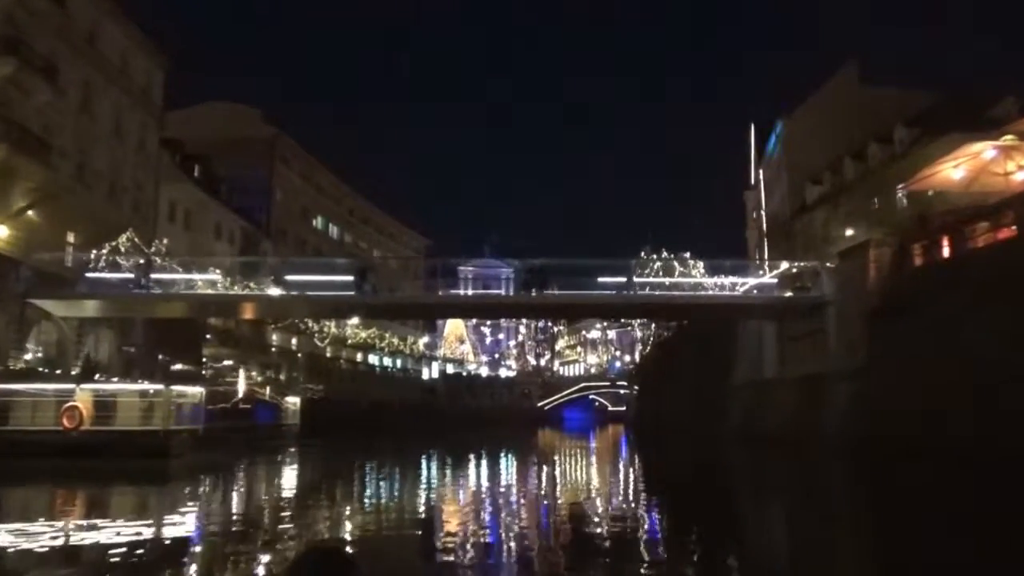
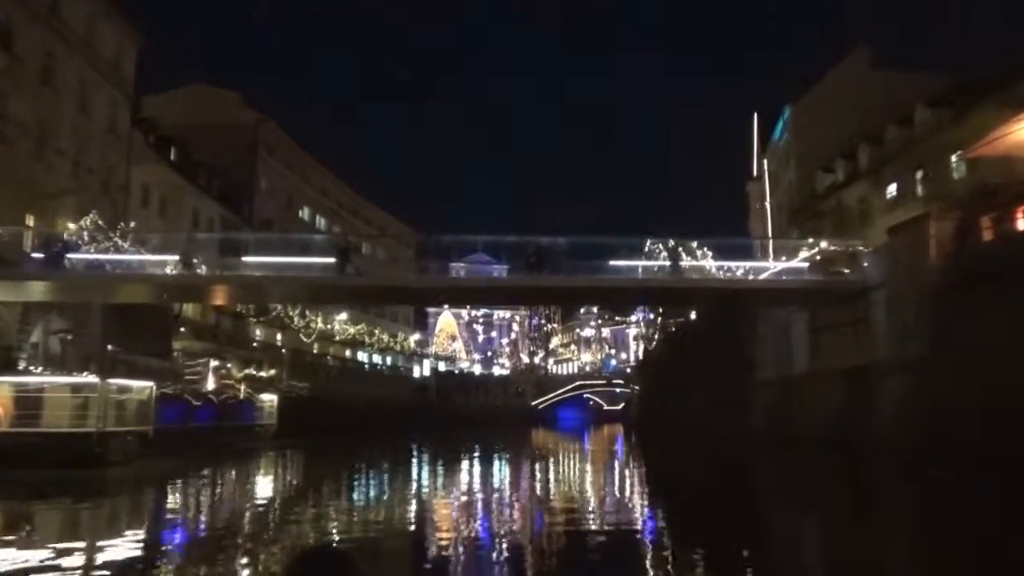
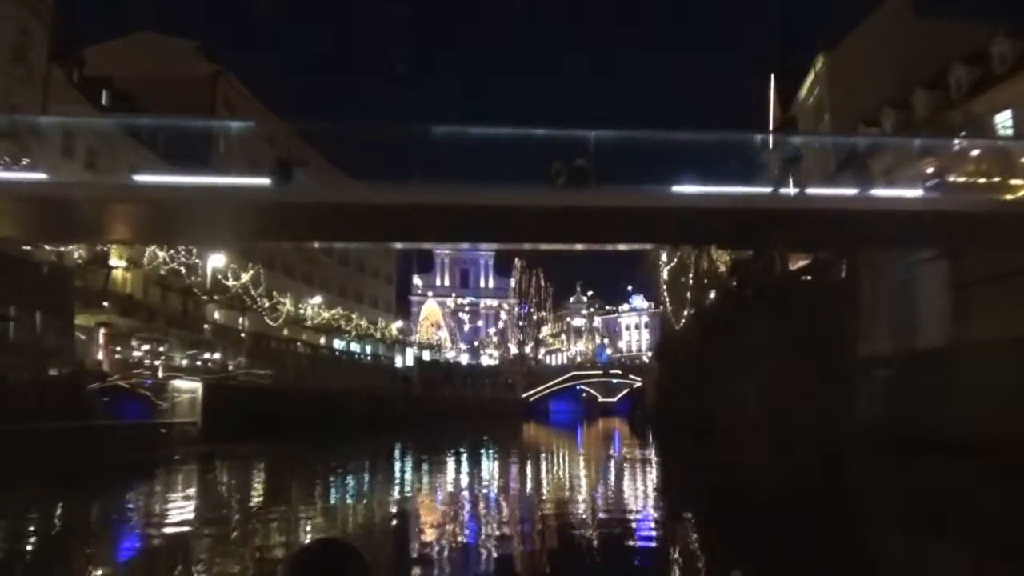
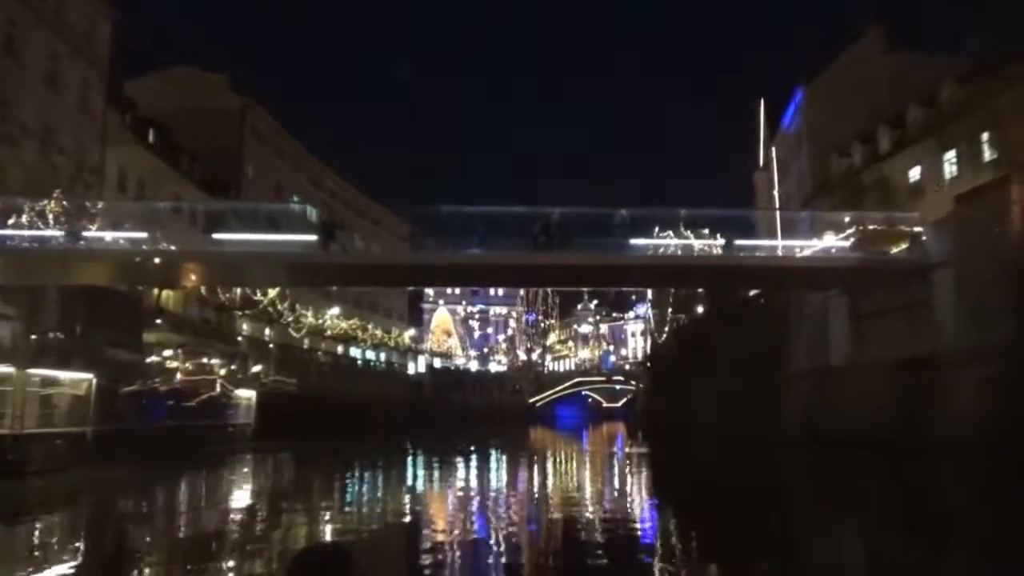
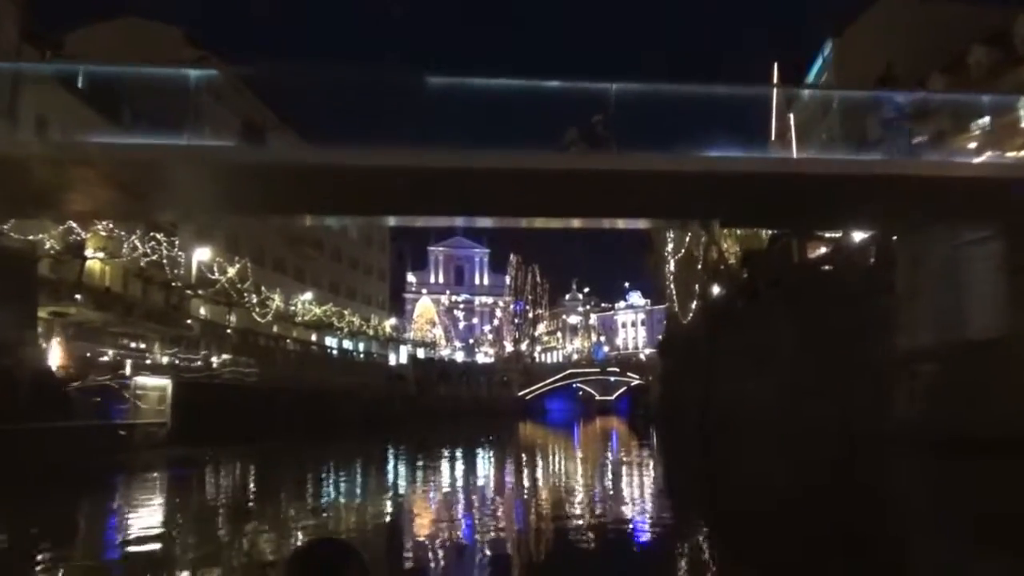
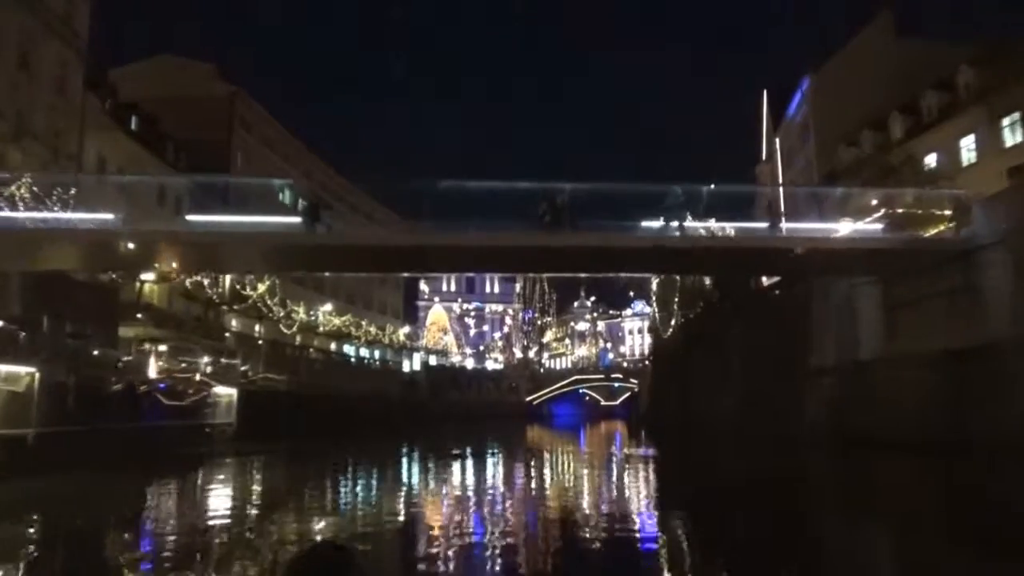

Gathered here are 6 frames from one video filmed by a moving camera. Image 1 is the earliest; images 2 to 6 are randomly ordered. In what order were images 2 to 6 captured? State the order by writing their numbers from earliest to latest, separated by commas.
2, 4, 6, 3, 5
